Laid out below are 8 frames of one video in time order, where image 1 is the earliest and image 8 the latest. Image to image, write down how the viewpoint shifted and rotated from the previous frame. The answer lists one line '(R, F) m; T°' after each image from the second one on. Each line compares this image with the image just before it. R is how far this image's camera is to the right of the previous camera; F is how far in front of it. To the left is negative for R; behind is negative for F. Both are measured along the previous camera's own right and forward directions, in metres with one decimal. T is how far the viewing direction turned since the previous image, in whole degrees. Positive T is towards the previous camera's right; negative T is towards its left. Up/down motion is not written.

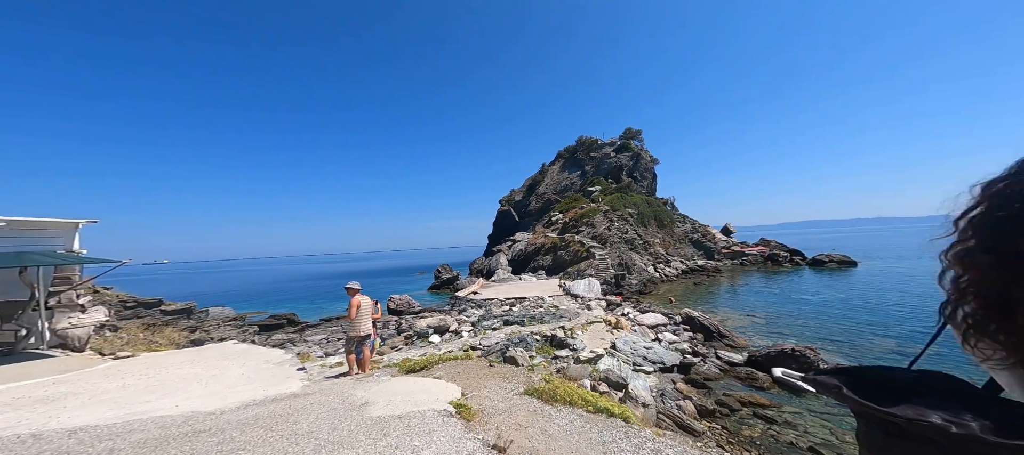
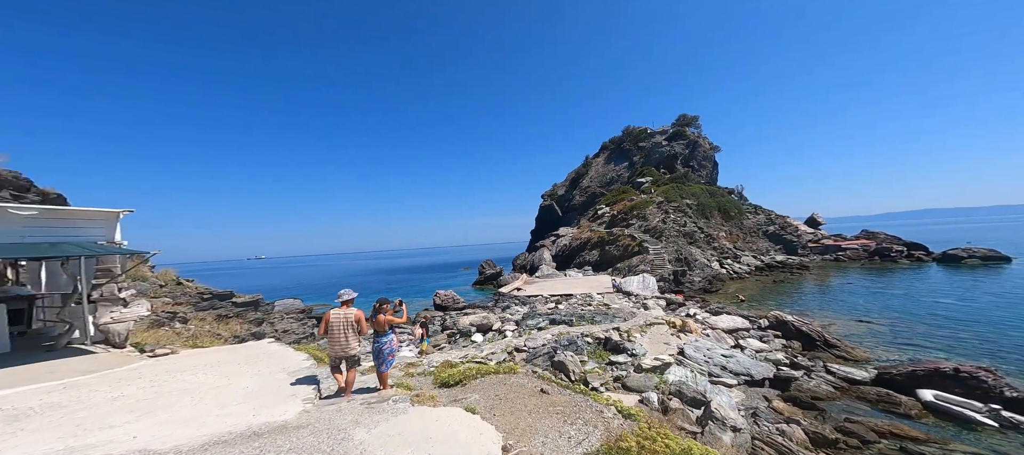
(-0.1, +1.5) m; -6°
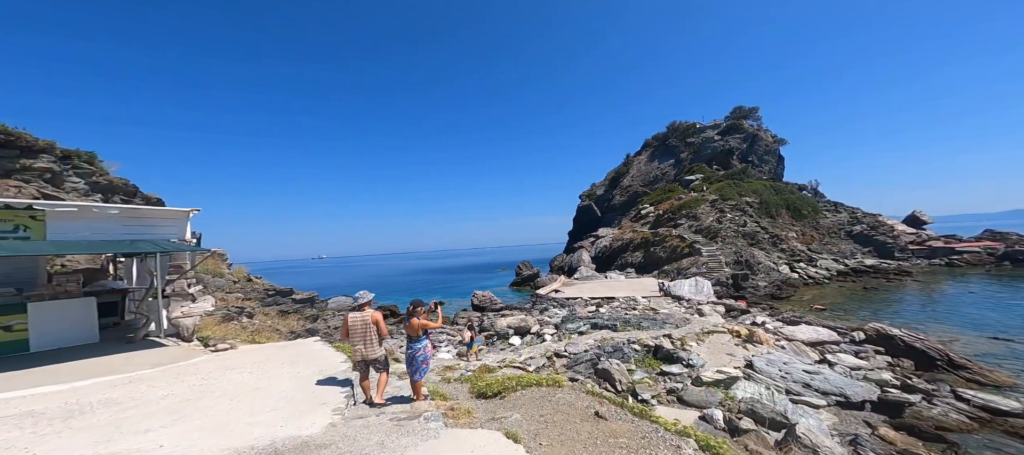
(-0.1, +0.5) m; -6°
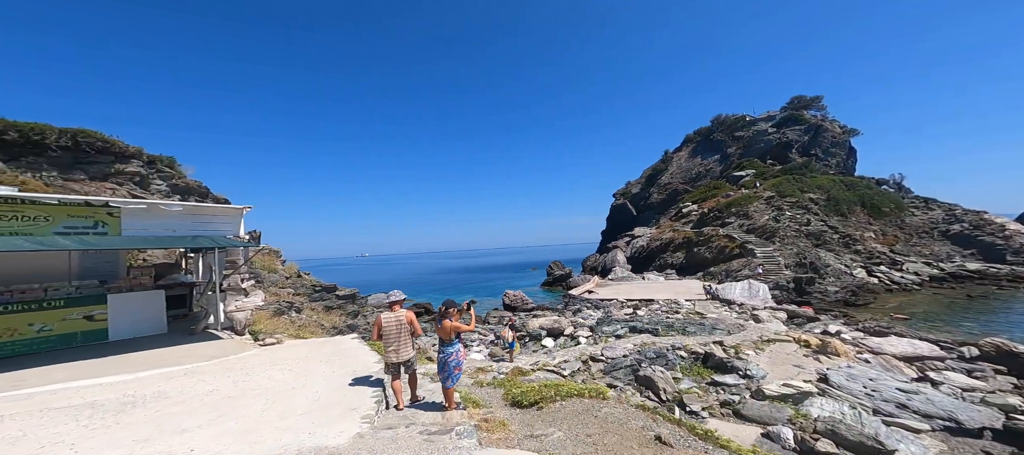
(-0.1, +0.4) m; -5°
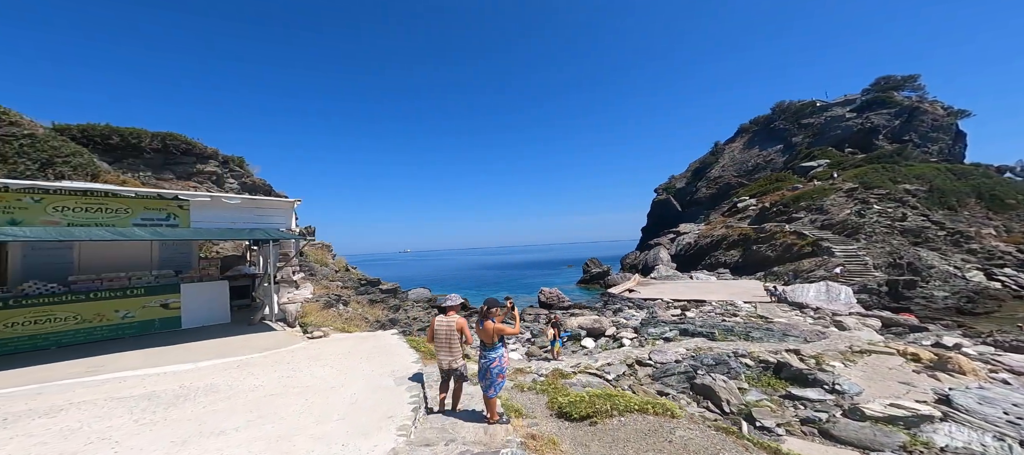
(-0.2, +0.5) m; -5°
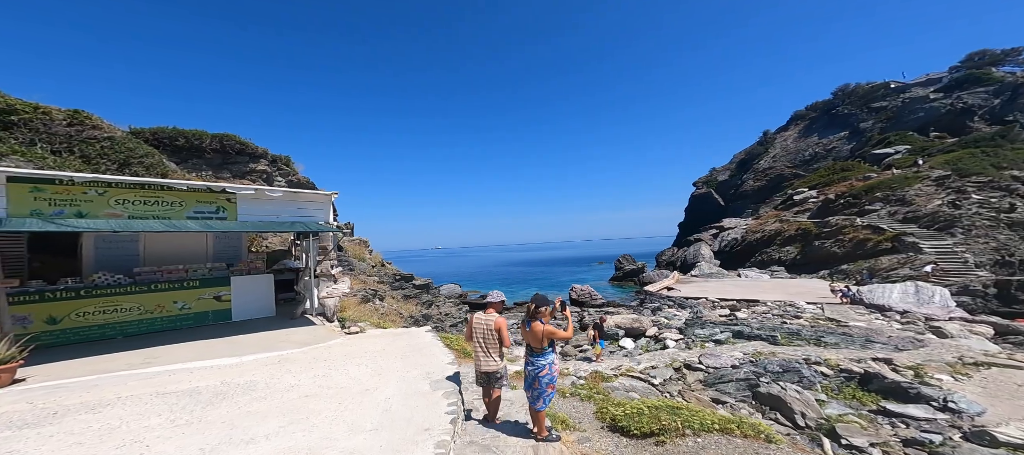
(-0.3, +0.5) m; -4°
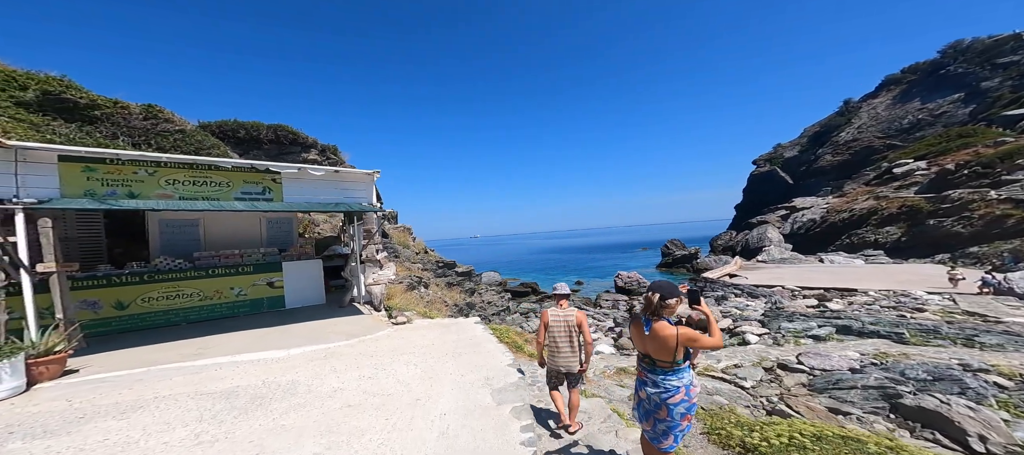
(-0.5, +1.2) m; -6°
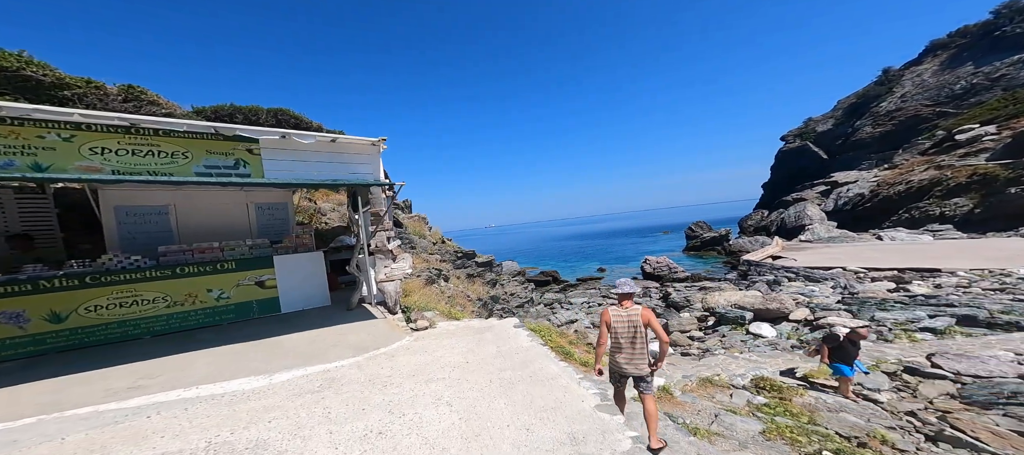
(-0.7, +2.2) m; -2°
